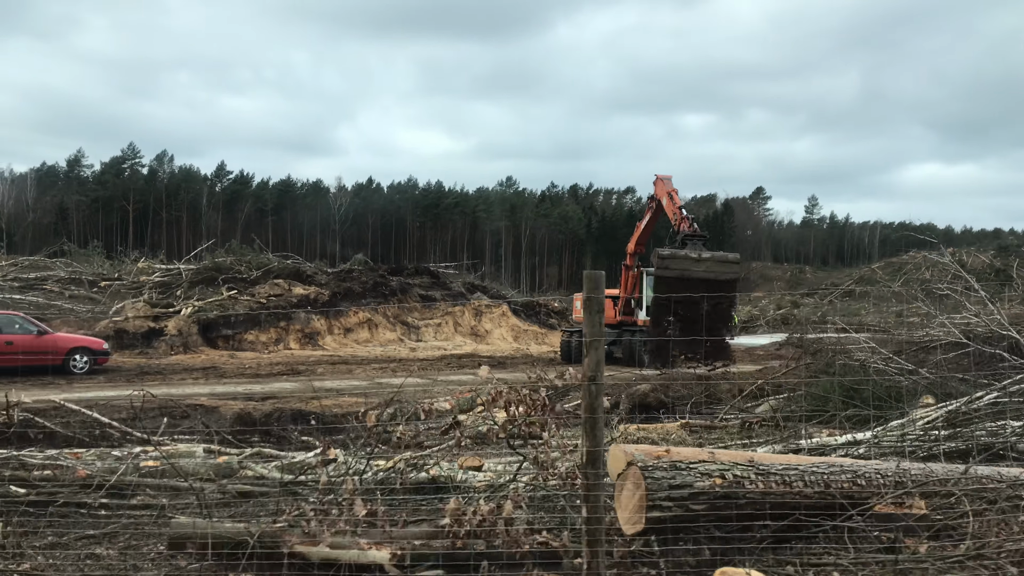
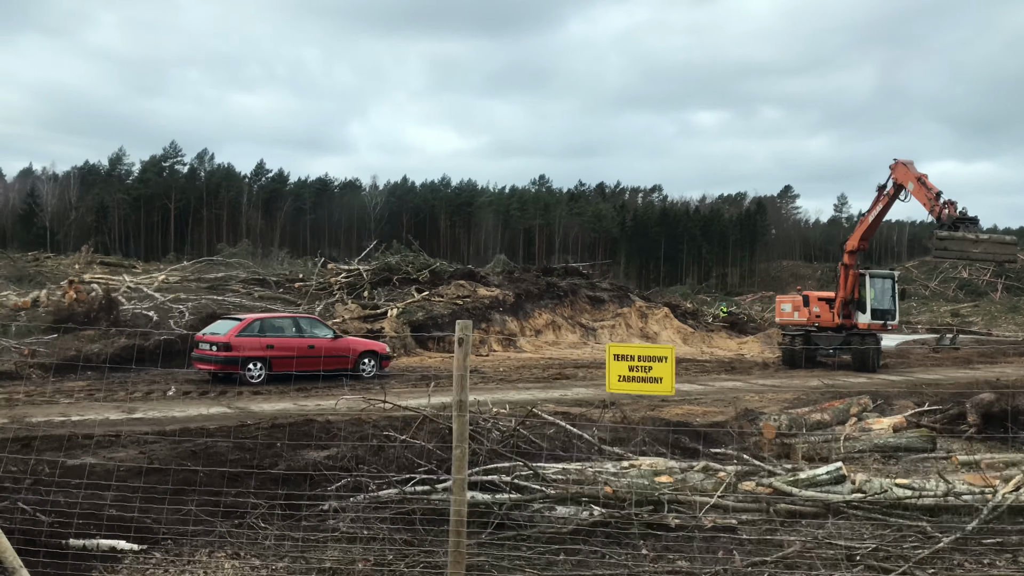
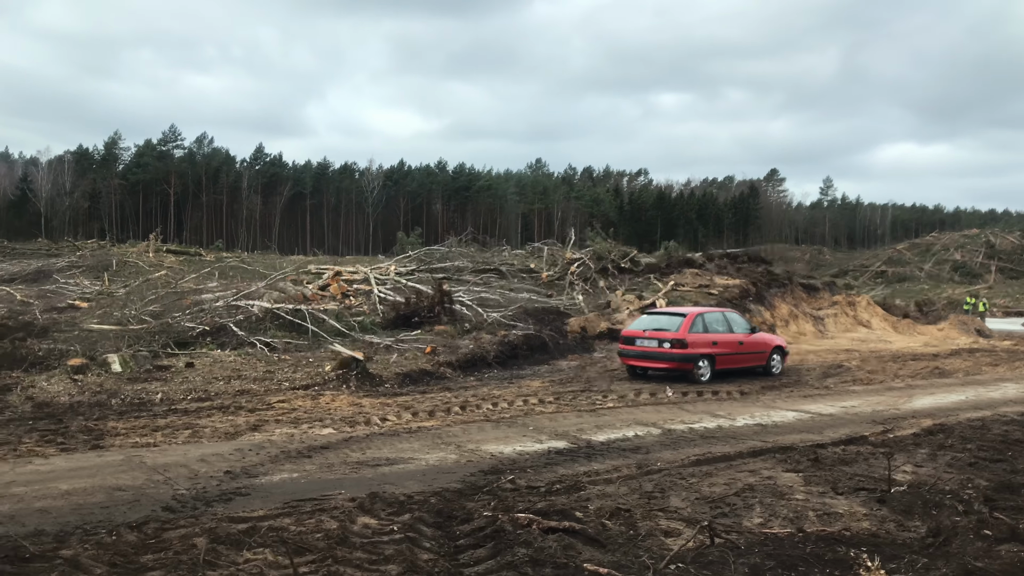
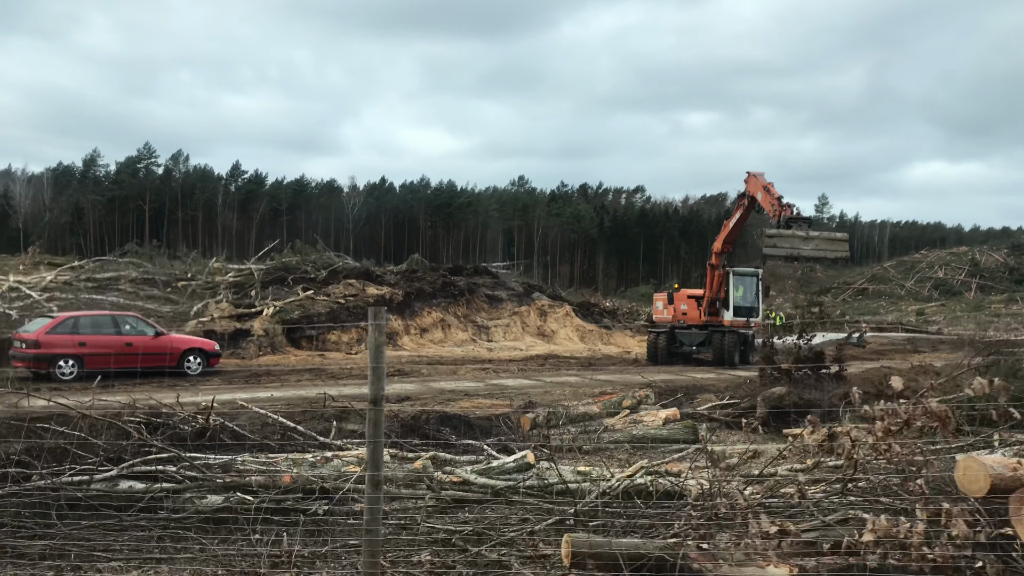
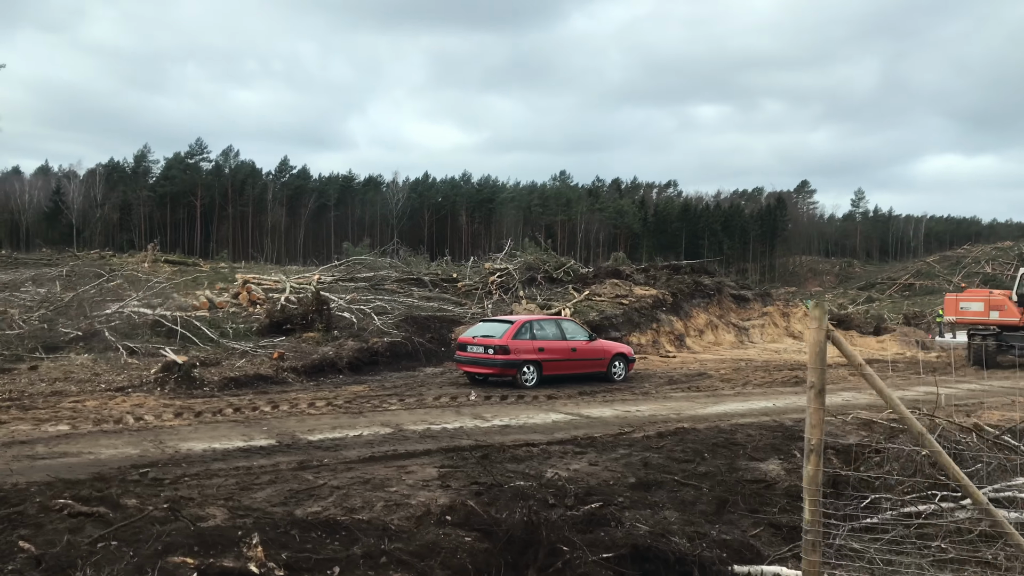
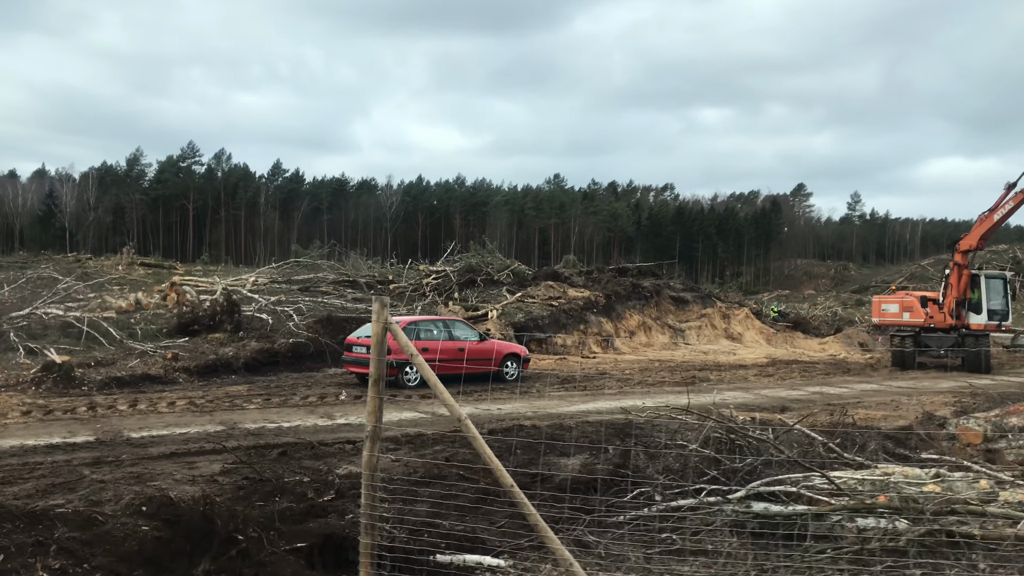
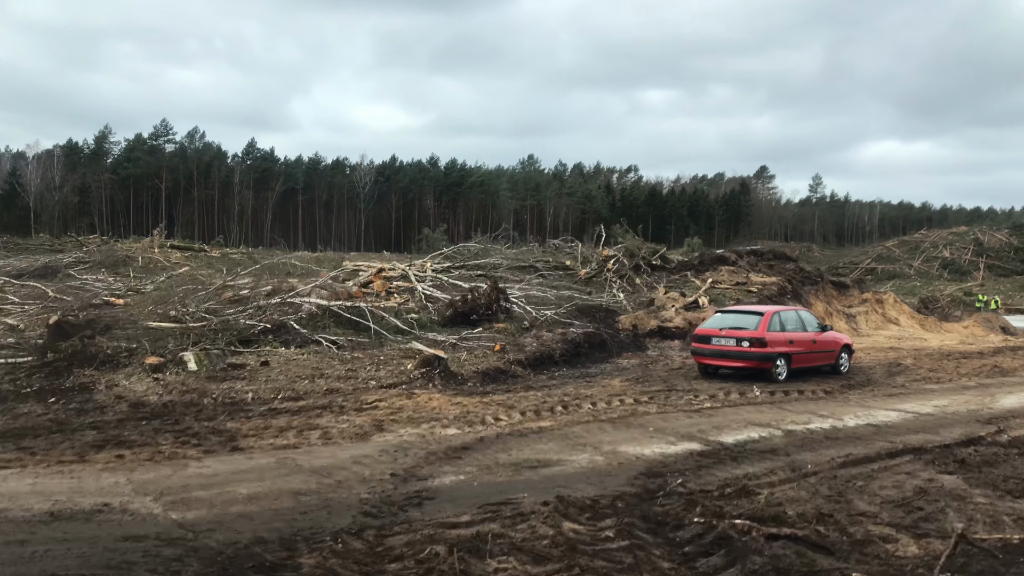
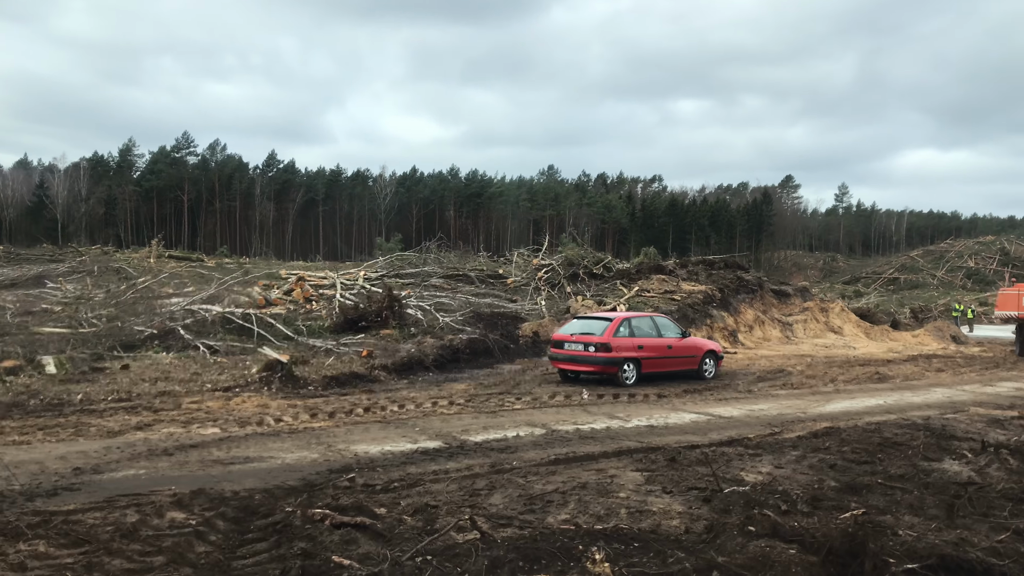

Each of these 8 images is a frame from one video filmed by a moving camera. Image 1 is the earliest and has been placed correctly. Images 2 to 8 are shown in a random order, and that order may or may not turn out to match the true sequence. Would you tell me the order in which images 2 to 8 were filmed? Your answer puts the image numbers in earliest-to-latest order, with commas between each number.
4, 2, 6, 5, 8, 3, 7
